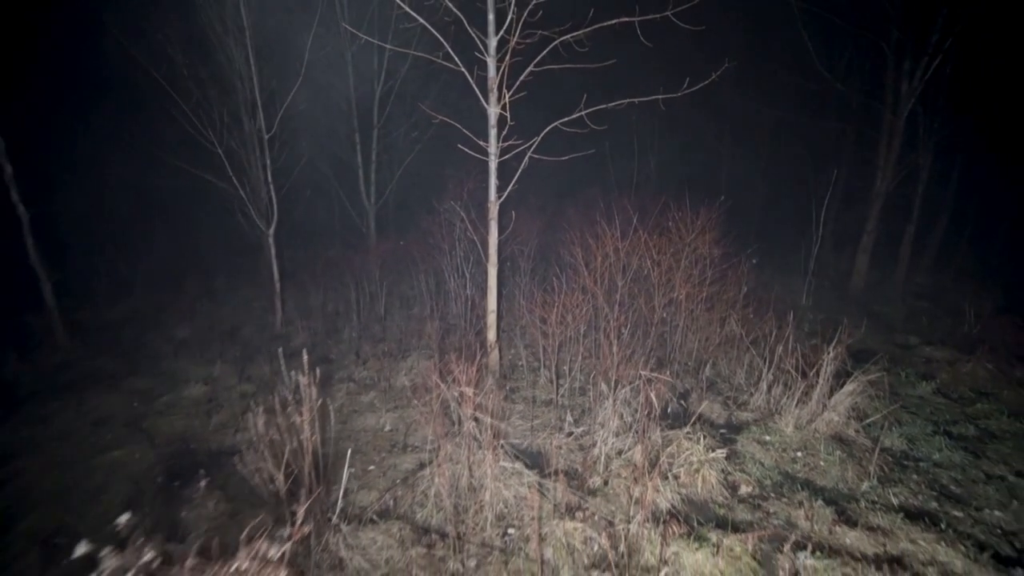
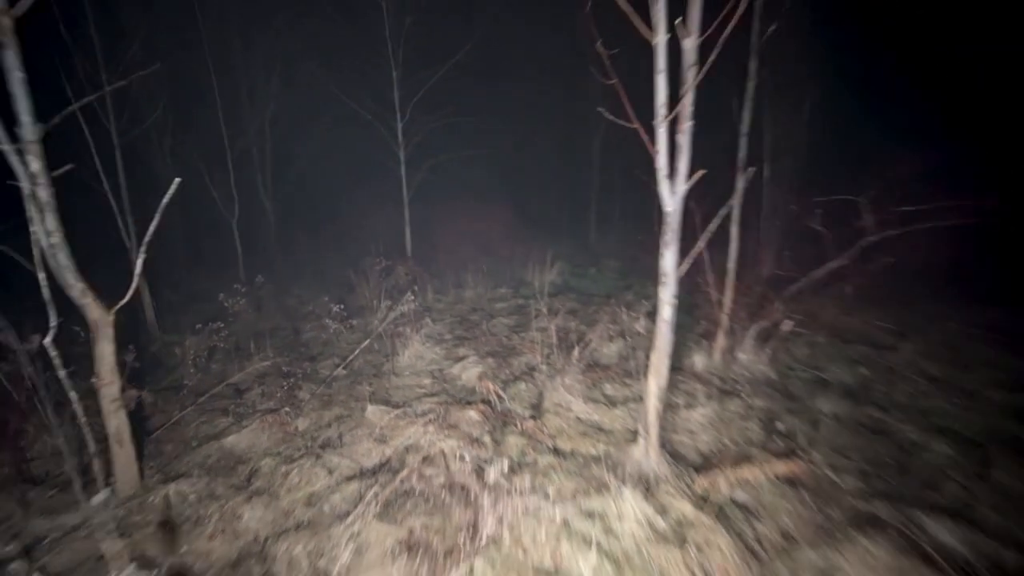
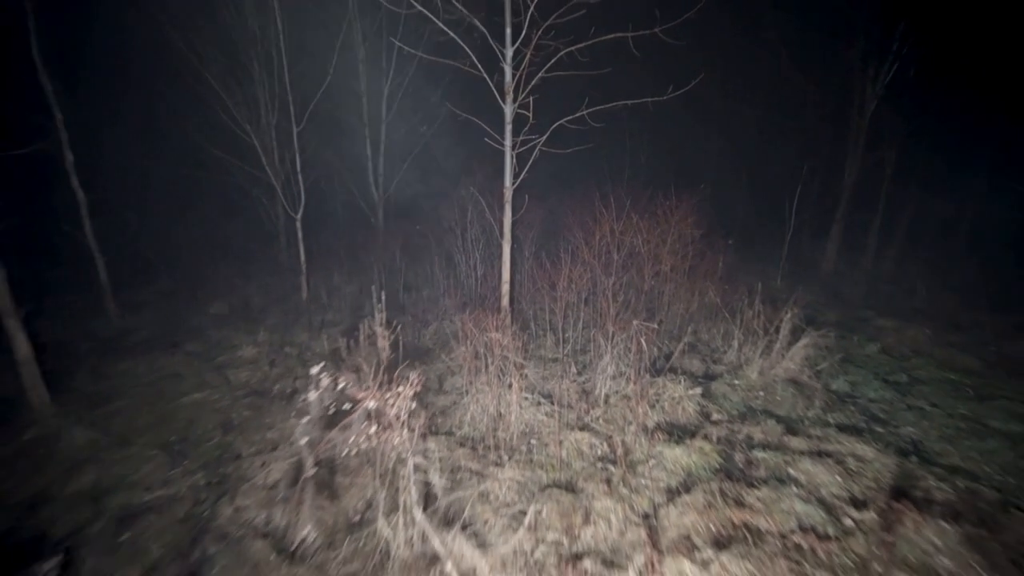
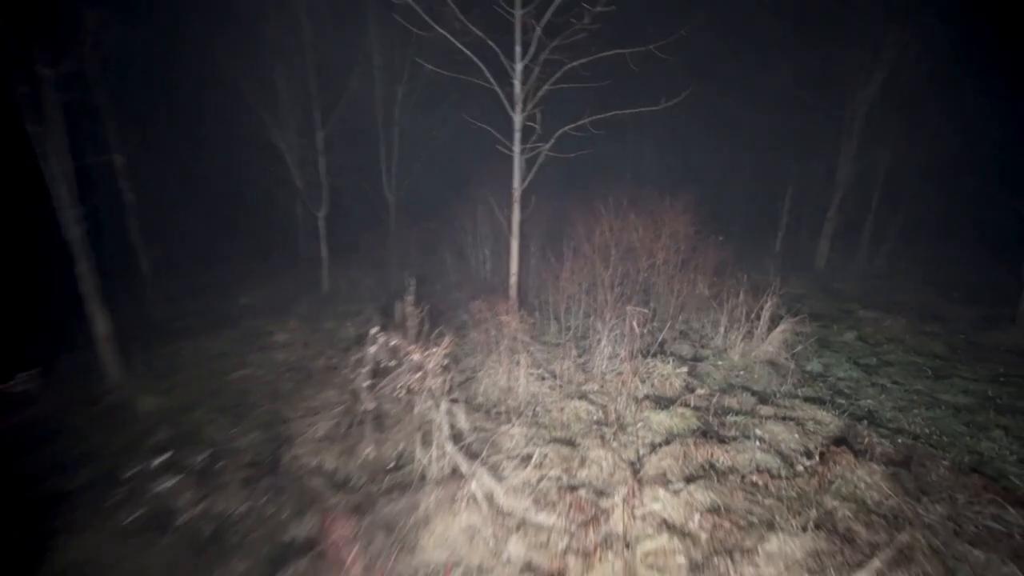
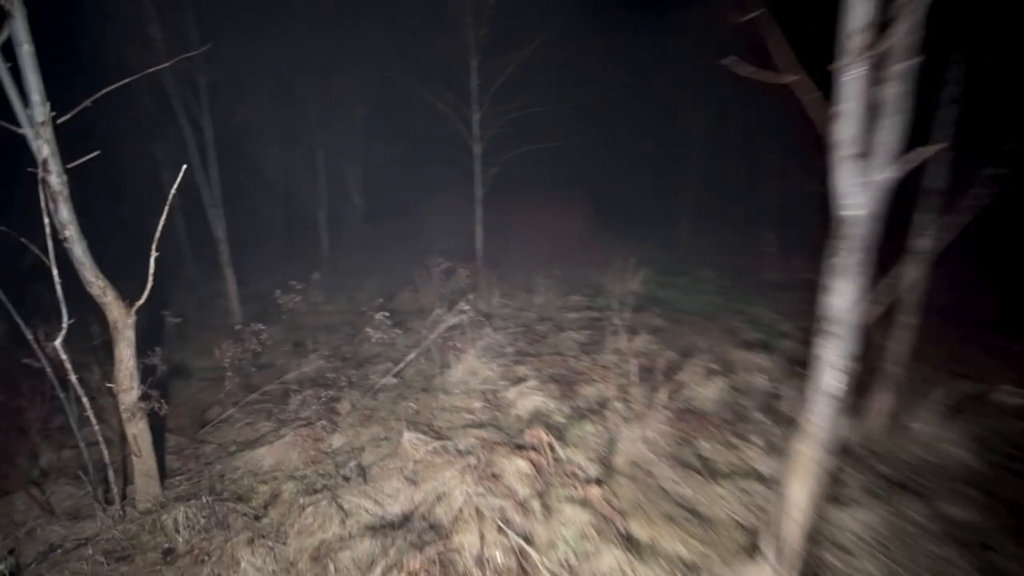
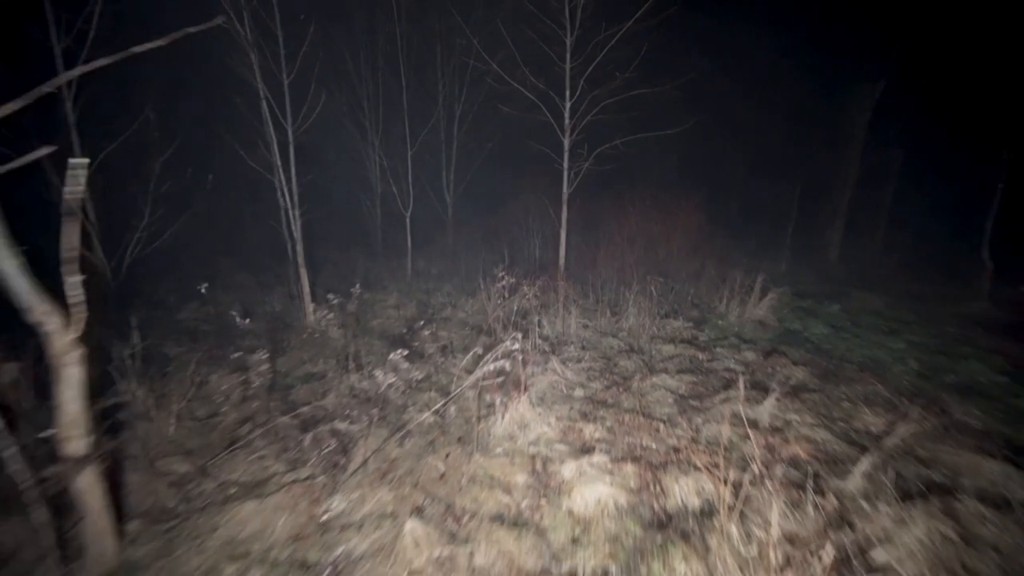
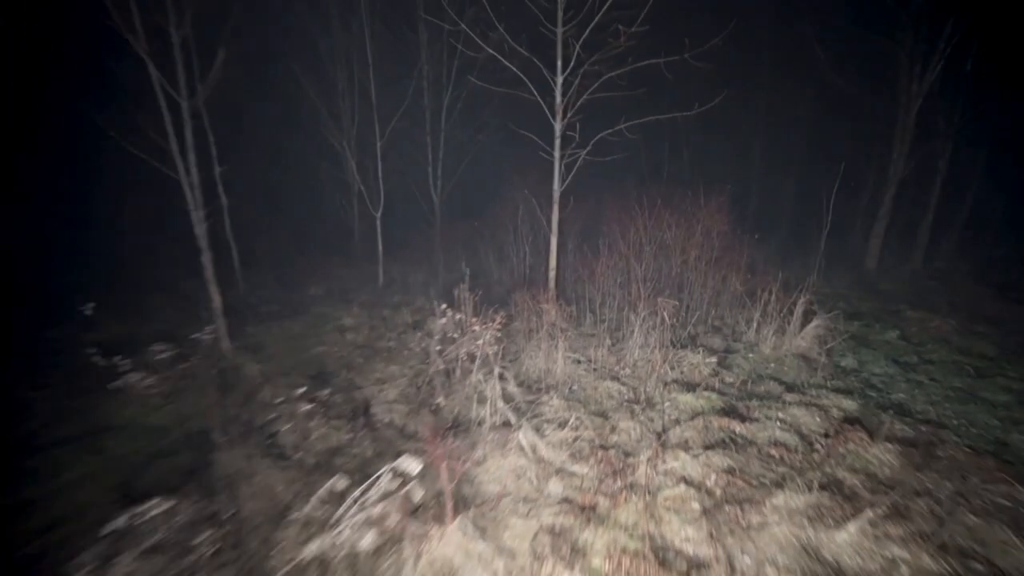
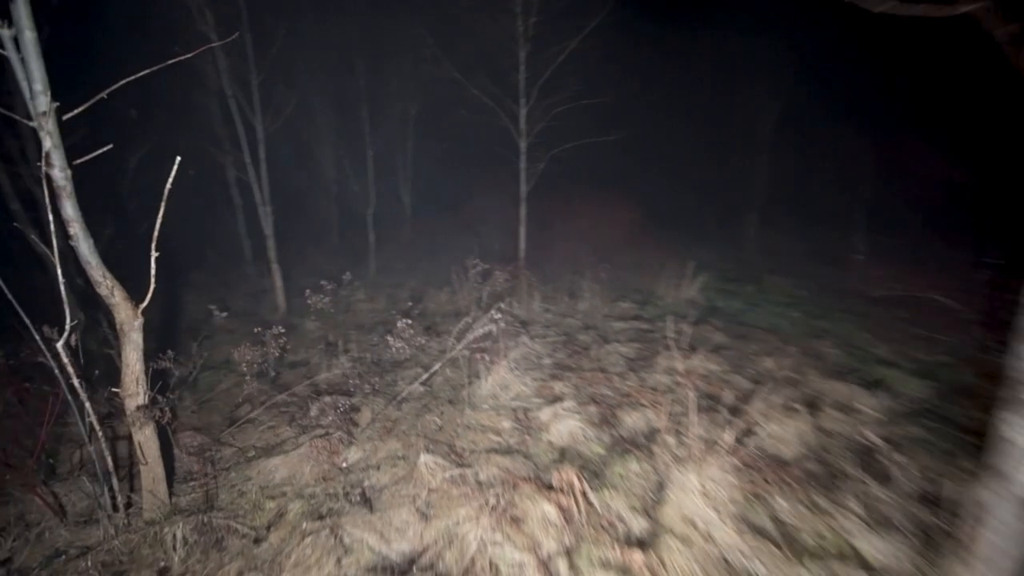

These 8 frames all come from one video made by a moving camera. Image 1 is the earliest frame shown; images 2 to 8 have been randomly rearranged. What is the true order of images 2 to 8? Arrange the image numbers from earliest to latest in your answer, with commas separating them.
3, 4, 7, 6, 8, 5, 2
